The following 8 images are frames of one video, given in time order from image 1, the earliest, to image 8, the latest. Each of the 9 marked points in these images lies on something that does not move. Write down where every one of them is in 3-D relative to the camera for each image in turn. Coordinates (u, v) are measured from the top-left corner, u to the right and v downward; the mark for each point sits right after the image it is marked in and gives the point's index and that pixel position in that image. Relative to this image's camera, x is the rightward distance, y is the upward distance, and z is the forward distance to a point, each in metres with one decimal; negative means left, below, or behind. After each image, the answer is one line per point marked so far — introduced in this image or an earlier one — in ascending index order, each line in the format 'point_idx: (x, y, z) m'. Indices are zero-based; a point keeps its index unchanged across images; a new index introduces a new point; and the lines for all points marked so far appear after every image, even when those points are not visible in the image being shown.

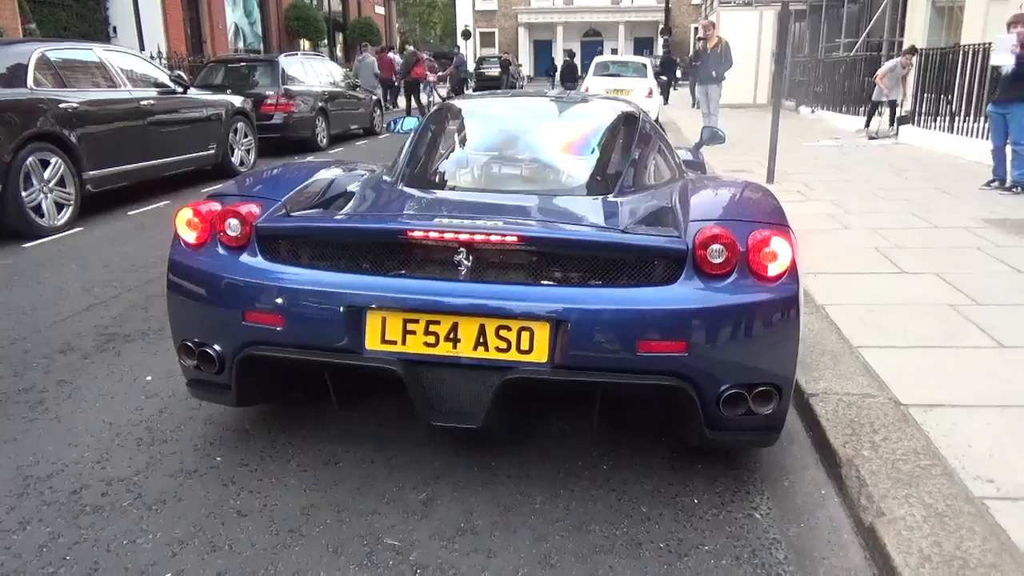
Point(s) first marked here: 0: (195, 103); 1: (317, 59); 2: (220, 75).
0: (-3.3, +1.9, +8.8) m
1: (-2.9, +3.4, +12.7) m
2: (-3.9, +2.9, +11.5) m
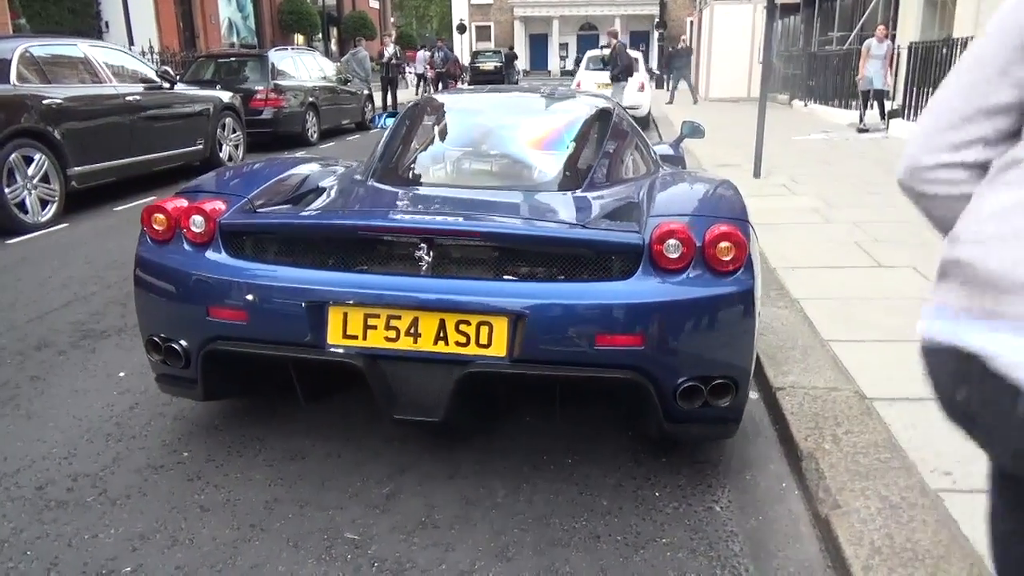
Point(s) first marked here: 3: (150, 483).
0: (-3.4, +2.0, +8.8) m
1: (-3.0, +3.5, +12.7) m
2: (-4.1, +2.9, +11.5) m
3: (-1.1, -0.6, +2.5) m
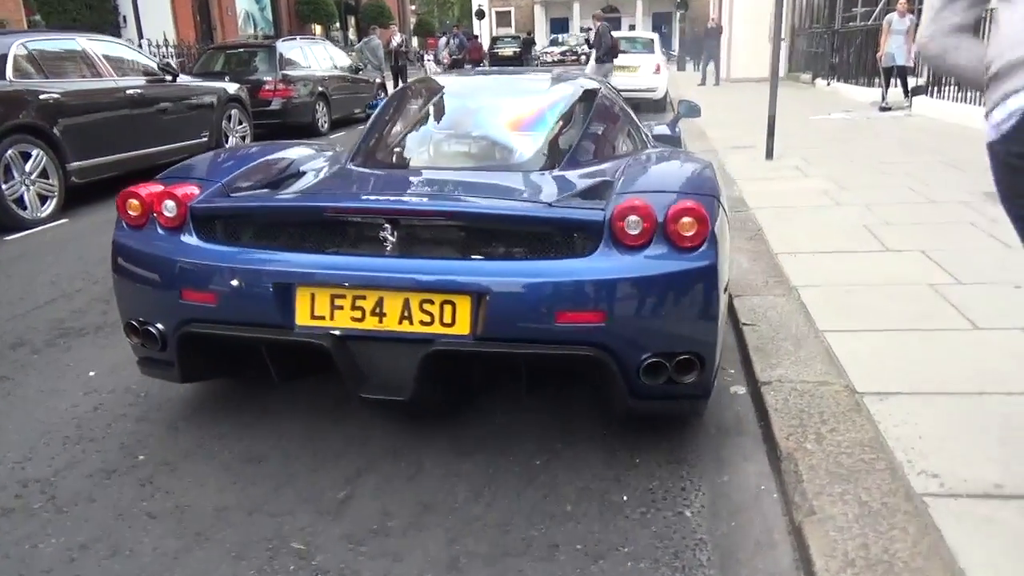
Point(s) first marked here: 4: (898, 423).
0: (-3.3, +2.0, +8.7) m
1: (-2.9, +3.6, +12.6) m
2: (-3.9, +3.0, +11.5) m
3: (-1.2, -0.6, +2.5) m
4: (+1.2, -0.4, +2.6) m
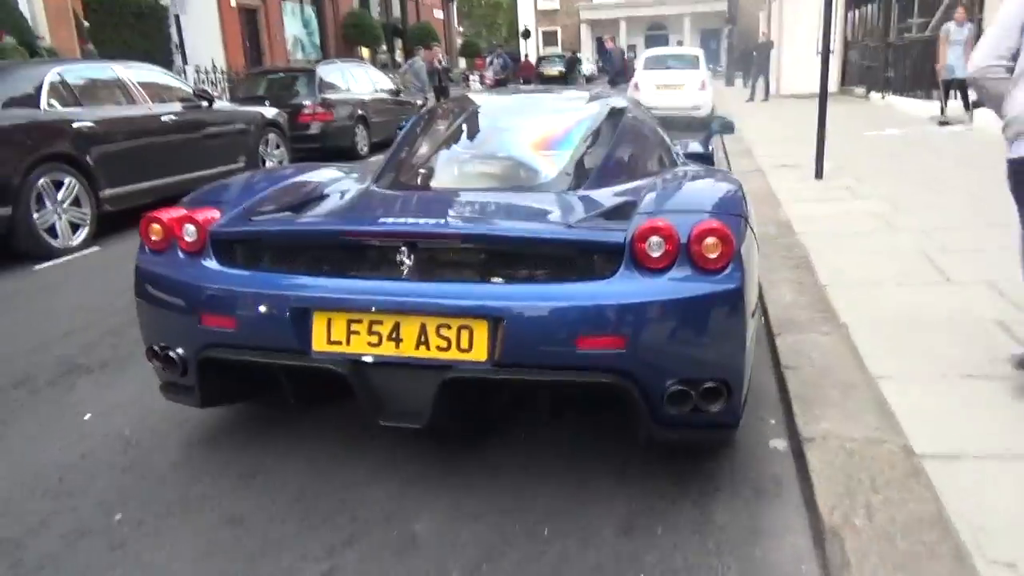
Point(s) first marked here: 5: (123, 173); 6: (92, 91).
0: (-2.9, +1.8, +8.7) m
1: (-2.3, +3.3, +12.6) m
2: (-3.4, +2.7, +11.5) m
3: (-1.2, -0.7, +2.3) m
4: (+1.2, -0.5, +2.3) m
5: (-3.2, +1.0, +7.2) m
6: (-3.5, +1.6, +7.2) m
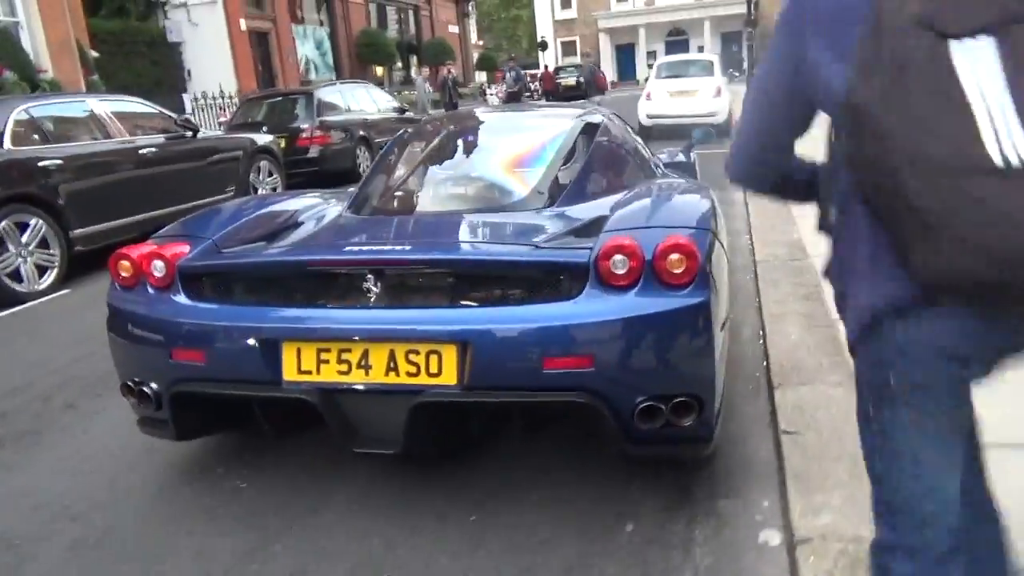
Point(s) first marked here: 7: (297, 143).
0: (-3.0, +1.4, +8.4) m
1: (-2.2, +2.9, +12.3) m
2: (-3.3, +2.3, +11.2) m
3: (-1.3, -0.9, +1.8) m
4: (+1.0, -0.7, +1.8) m
5: (-3.3, +0.6, +6.9) m
6: (-3.6, +1.3, +6.9) m
7: (-2.7, +1.8, +10.8) m
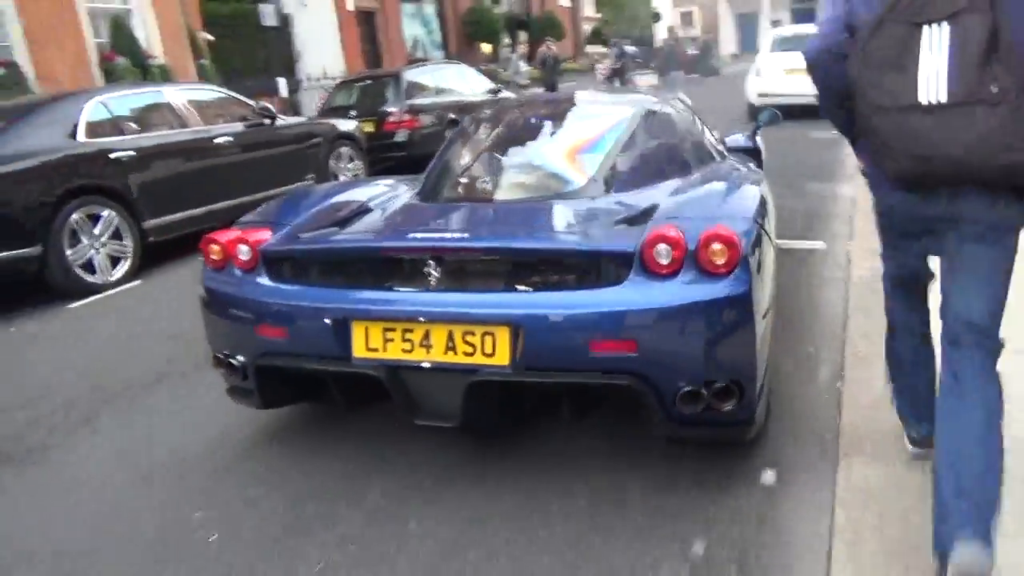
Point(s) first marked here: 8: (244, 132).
0: (-2.2, +1.5, +8.3) m
1: (-0.9, +3.1, +12.0) m
2: (-2.1, +2.5, +11.1) m
3: (-1.5, -1.0, +1.7) m
4: (+0.9, -0.8, +1.3) m
5: (-2.7, +0.7, +6.9) m
6: (-3.0, +1.4, +6.9) m
7: (-1.6, +2.0, +10.7) m
8: (-2.4, +1.4, +7.8) m
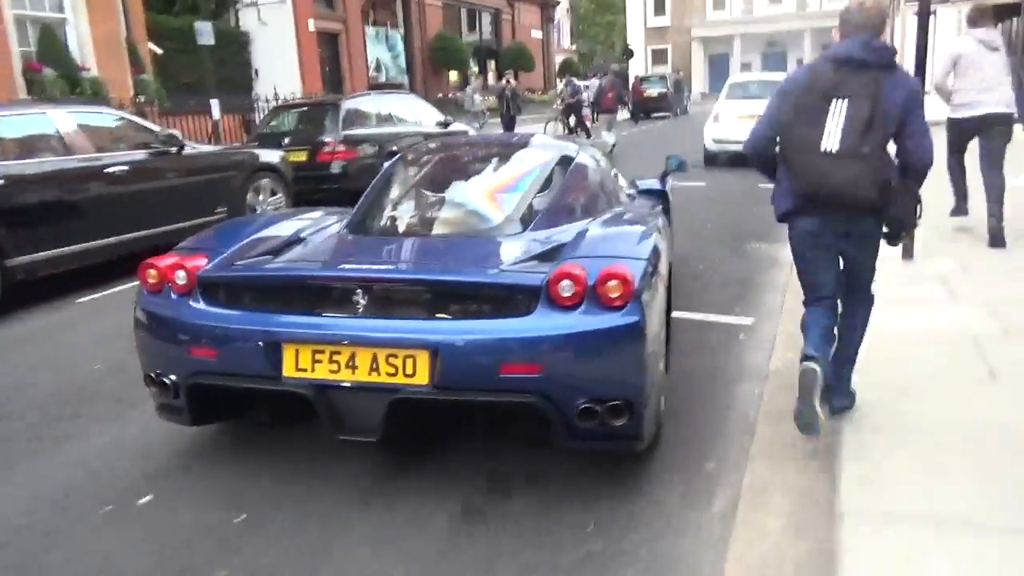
0: (-2.8, +1.2, +7.7) m
1: (-1.5, +2.6, +11.5) m
2: (-2.8, +2.1, +10.5) m
3: (-2.0, -1.2, +1.0) m
4: (+0.4, -1.1, +0.7) m
5: (-3.3, +0.4, +6.2) m
6: (-3.6, +1.1, +6.2) m
7: (-2.3, +1.5, +10.1) m
8: (-3.0, +1.1, +7.1) m
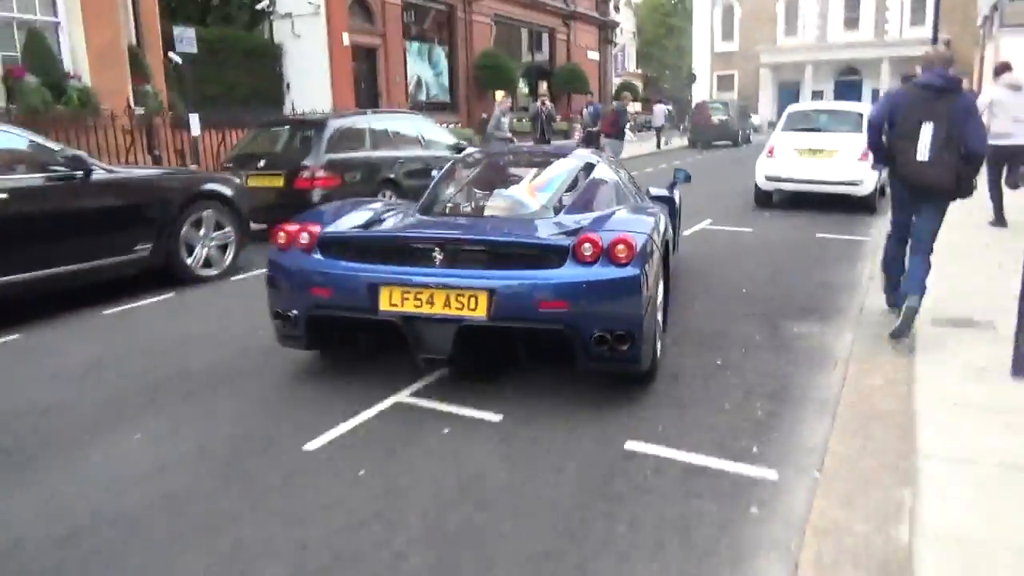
0: (-2.9, +0.8, +6.4) m
1: (-1.3, +2.0, +10.1) m
2: (-2.6, +1.6, +9.2) m
3: (-2.6, -1.4, -0.4) m
4: (-0.3, -1.4, -0.8) m
5: (-3.5, +0.1, +4.9) m
6: (-3.7, +0.8, +5.0) m
7: (-2.1, +1.1, +8.7) m
8: (-3.1, +0.7, +5.8) m
